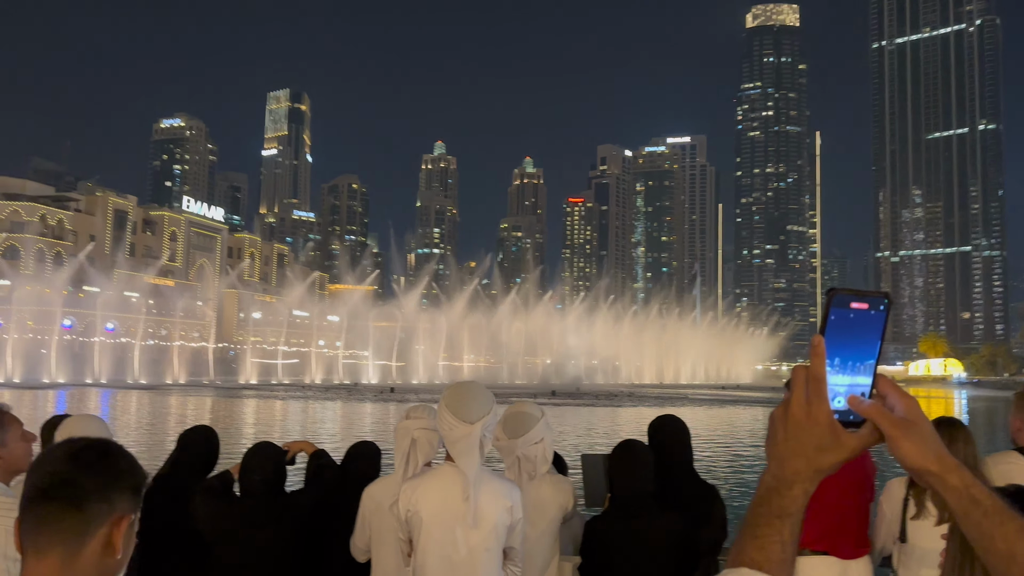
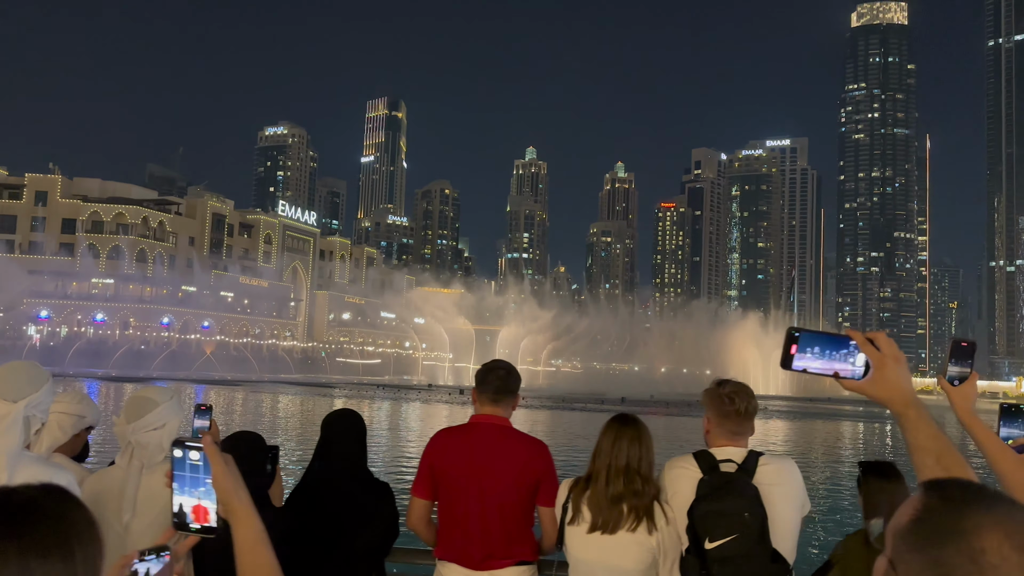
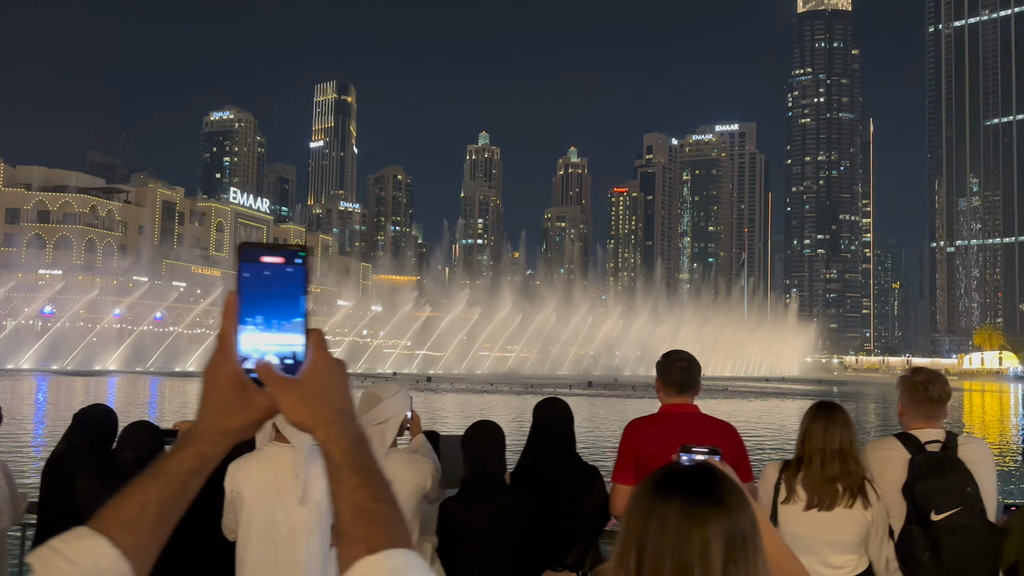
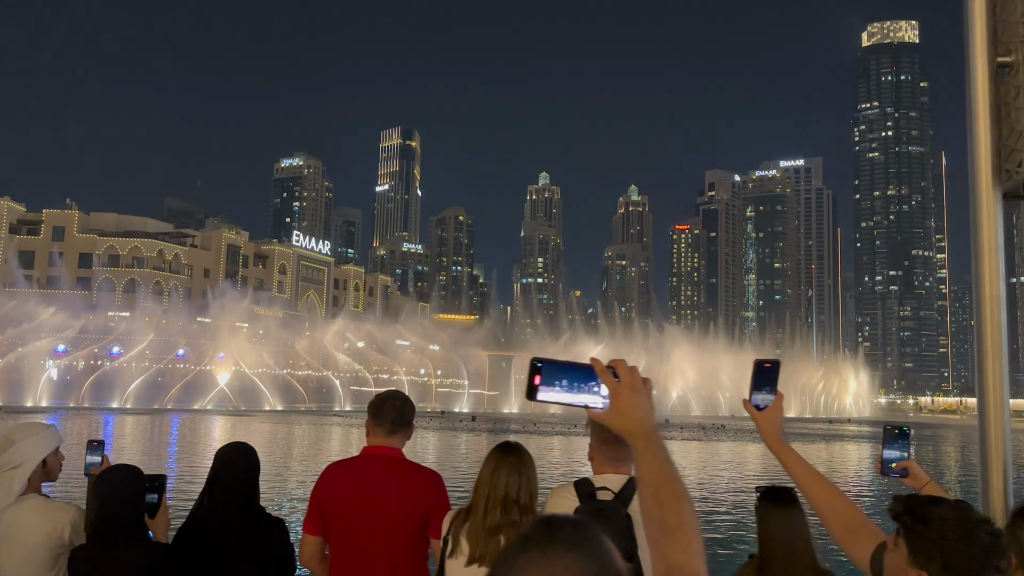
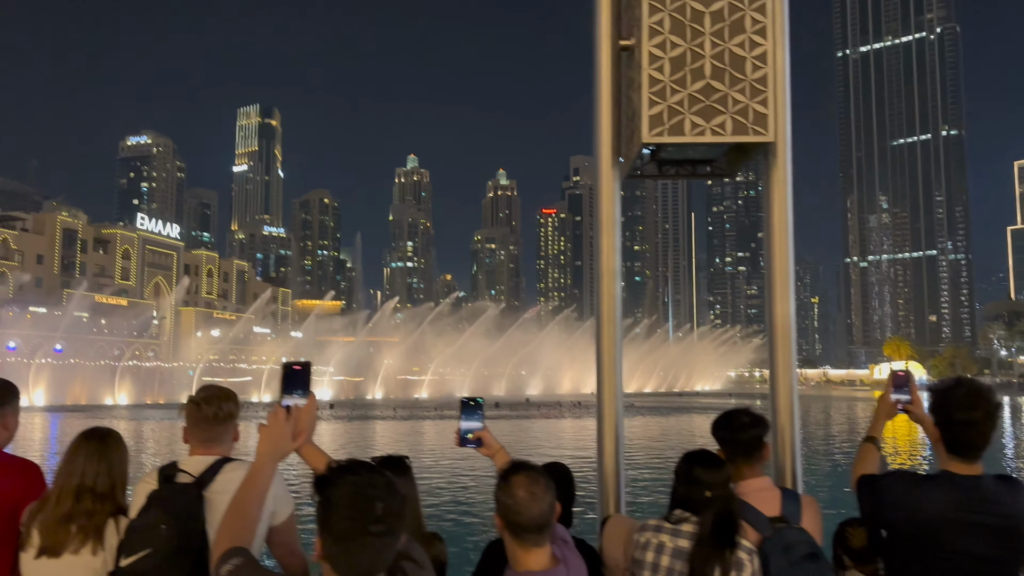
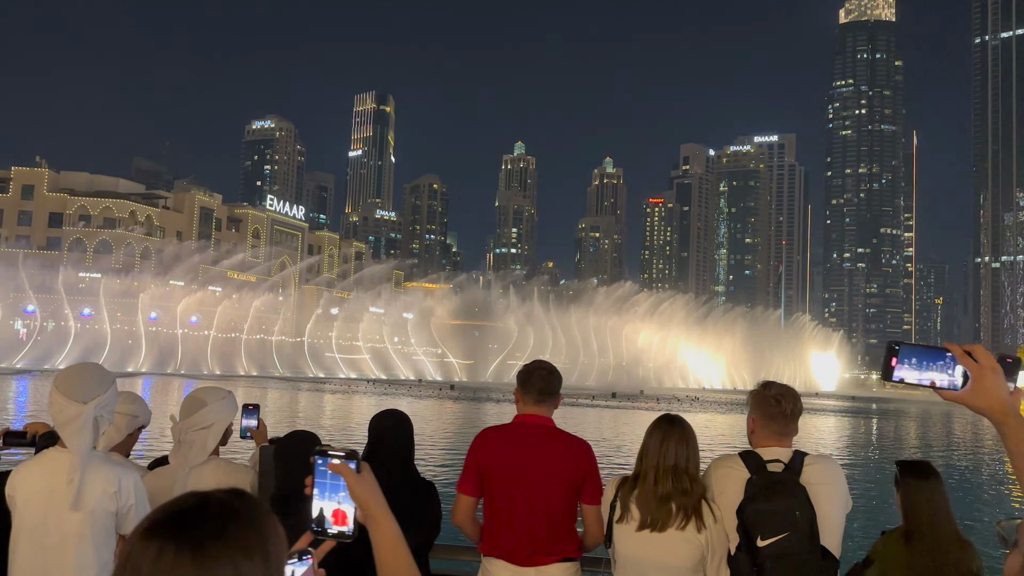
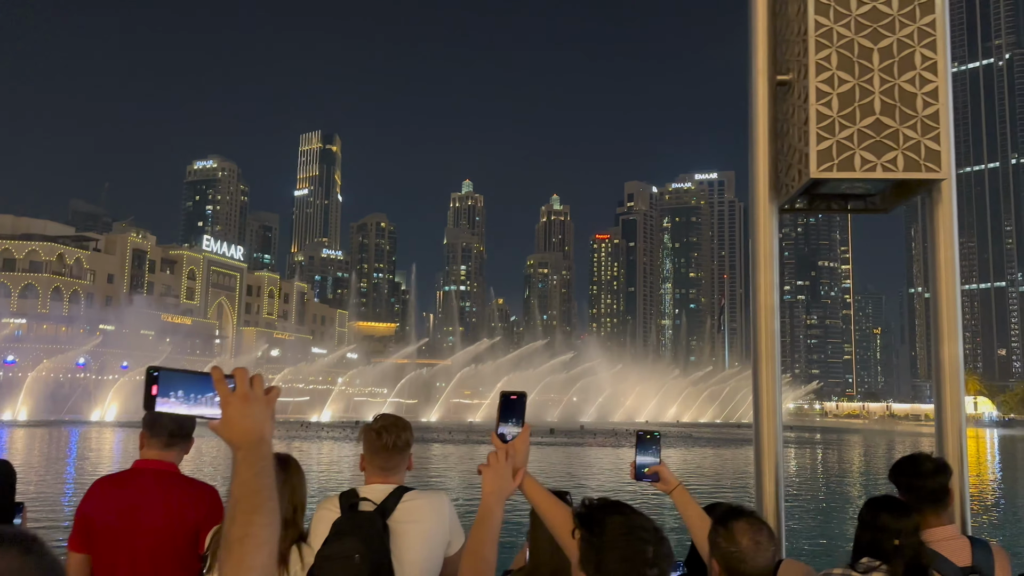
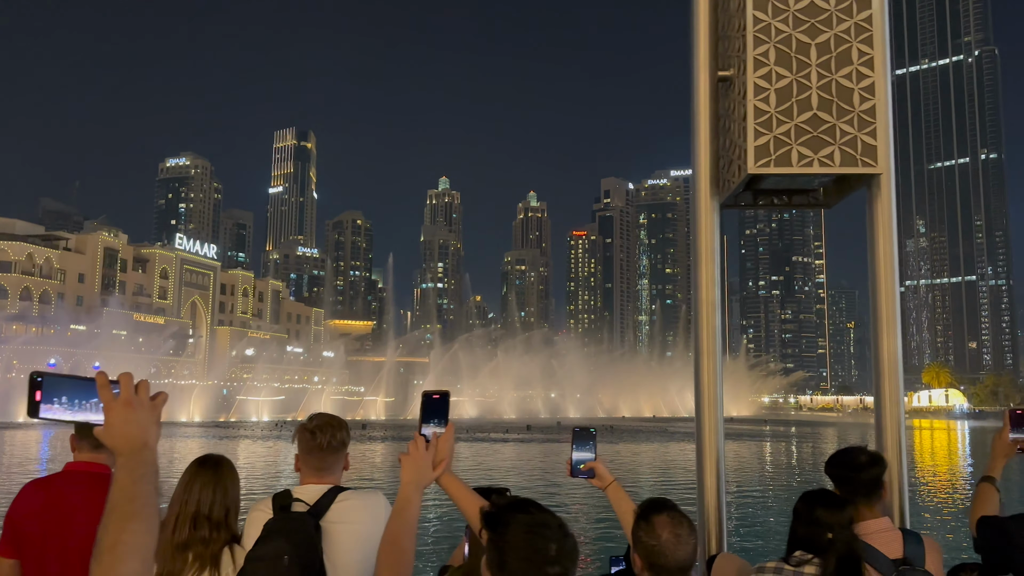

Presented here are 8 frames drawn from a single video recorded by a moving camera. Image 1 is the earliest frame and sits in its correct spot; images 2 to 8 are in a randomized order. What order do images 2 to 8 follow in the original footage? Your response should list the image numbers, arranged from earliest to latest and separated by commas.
3, 6, 2, 4, 7, 8, 5
